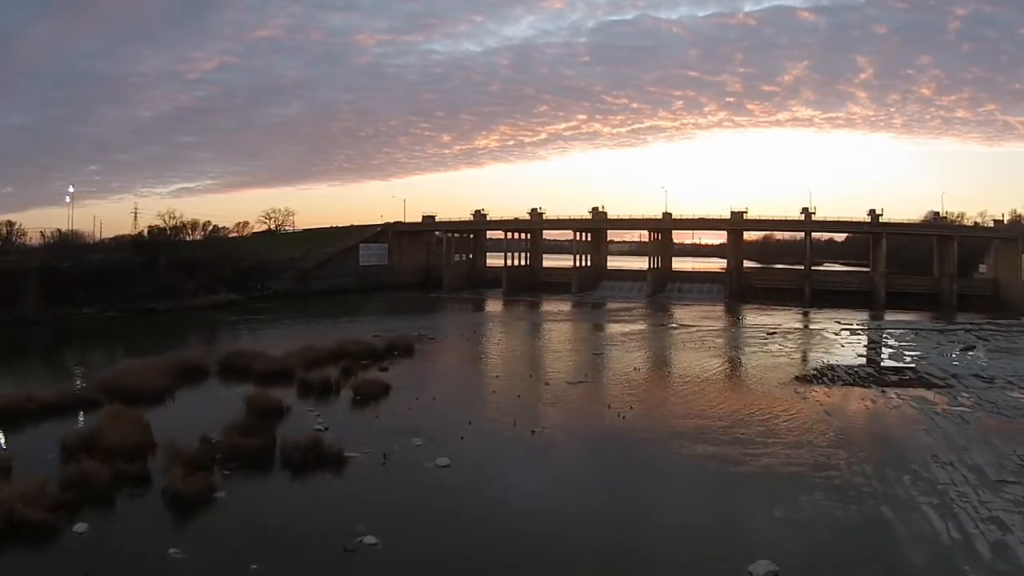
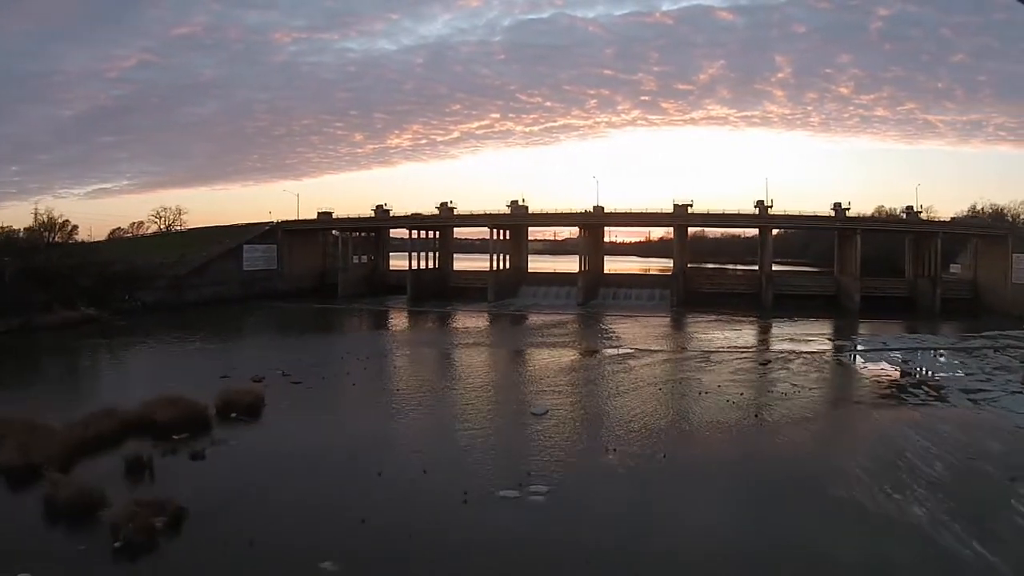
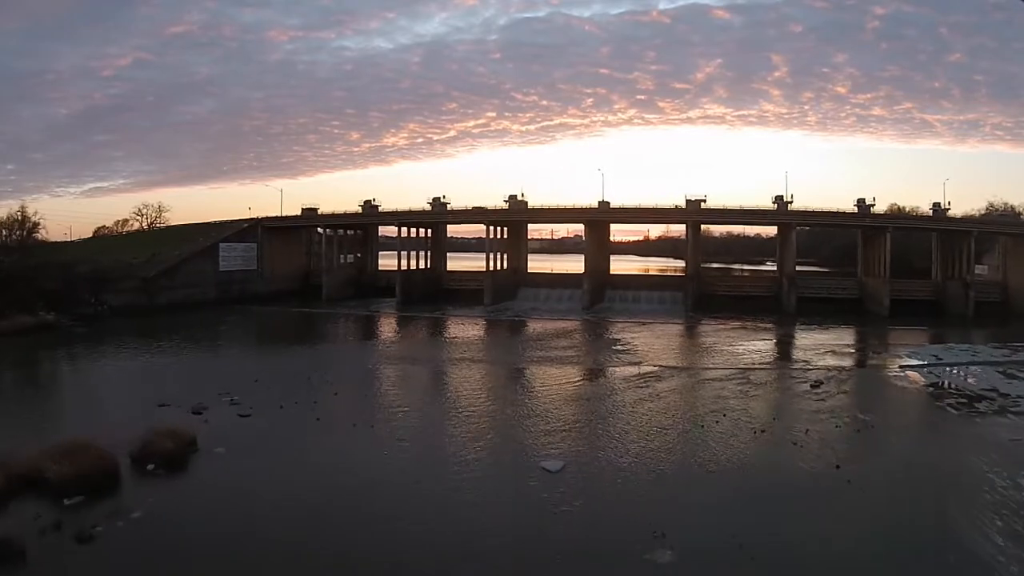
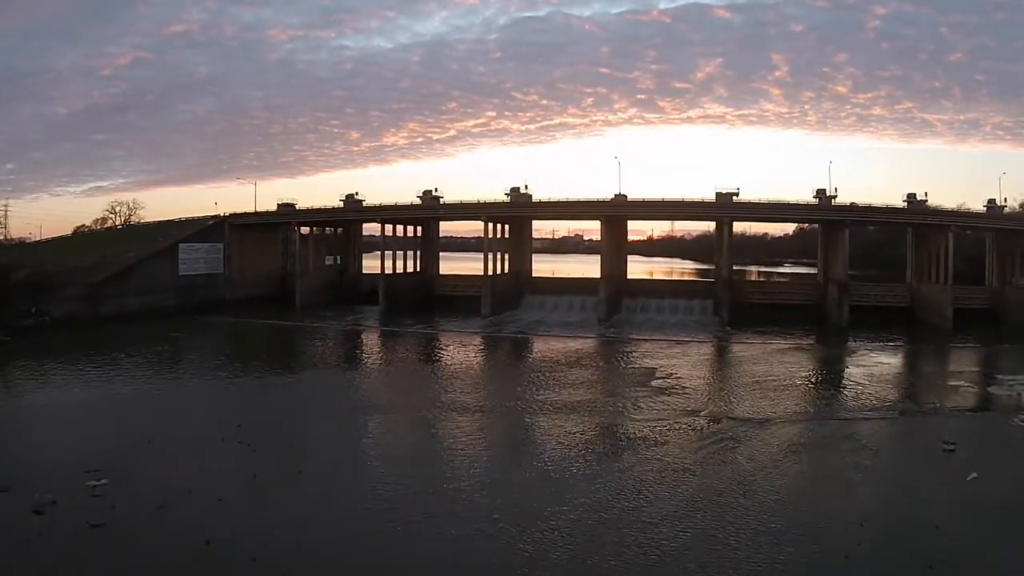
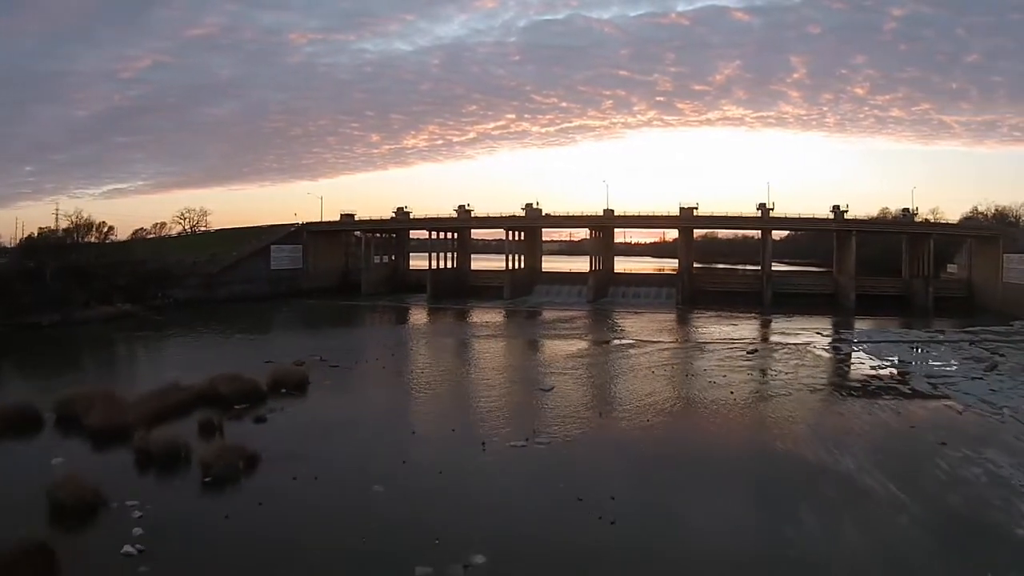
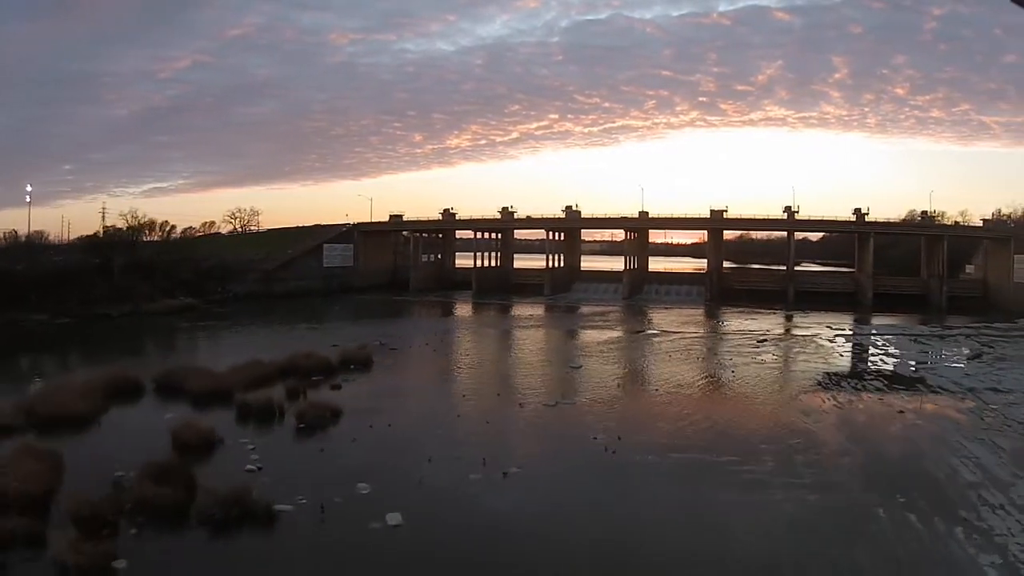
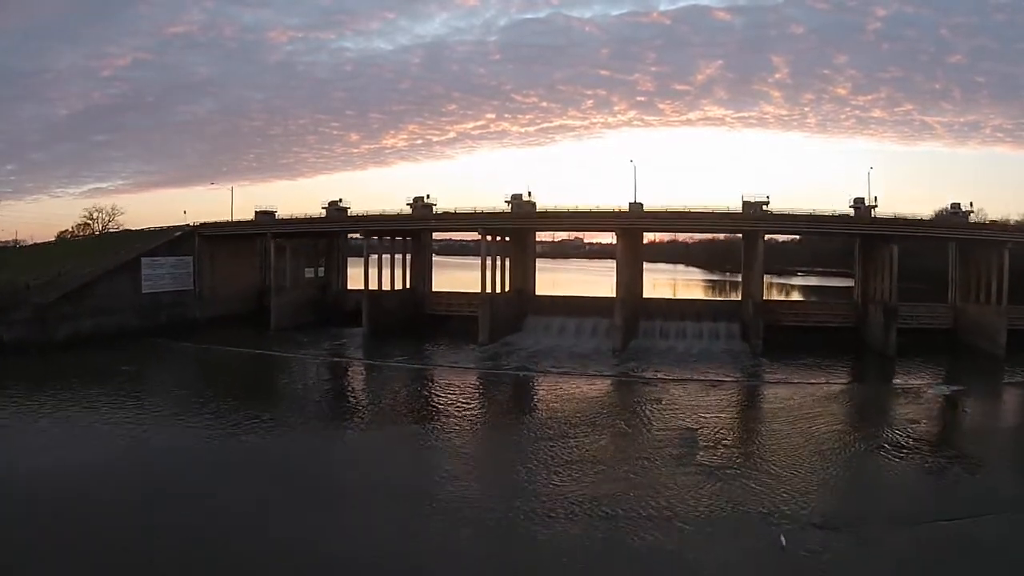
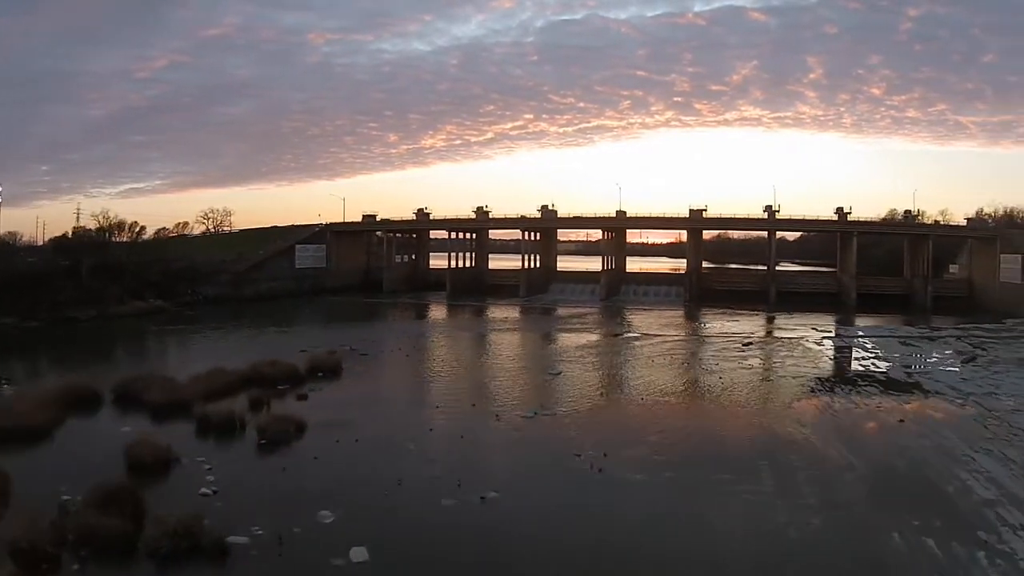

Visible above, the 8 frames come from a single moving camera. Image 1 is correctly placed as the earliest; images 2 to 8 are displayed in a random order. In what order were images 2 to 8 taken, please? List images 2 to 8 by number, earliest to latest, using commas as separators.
6, 8, 5, 2, 3, 4, 7
